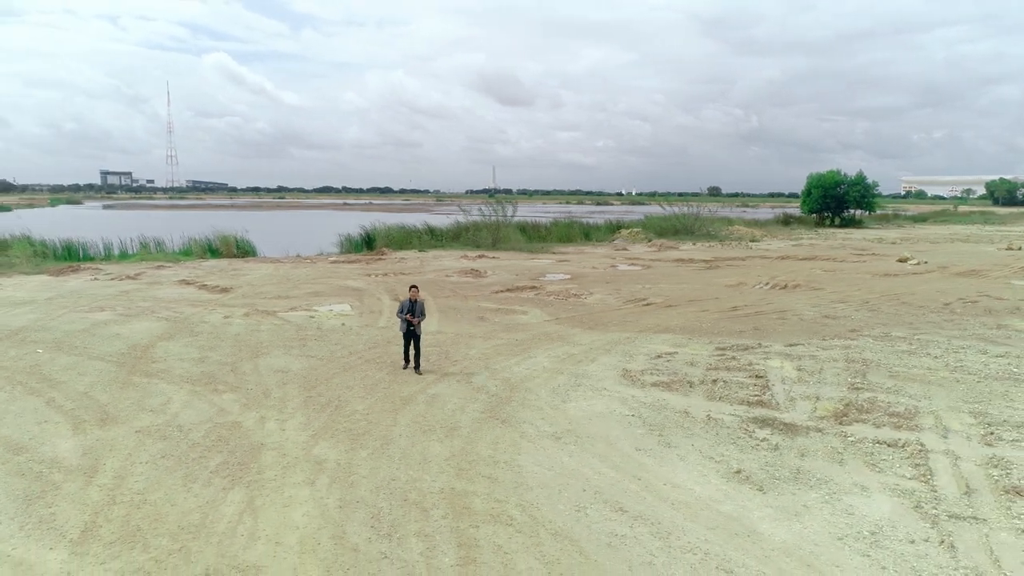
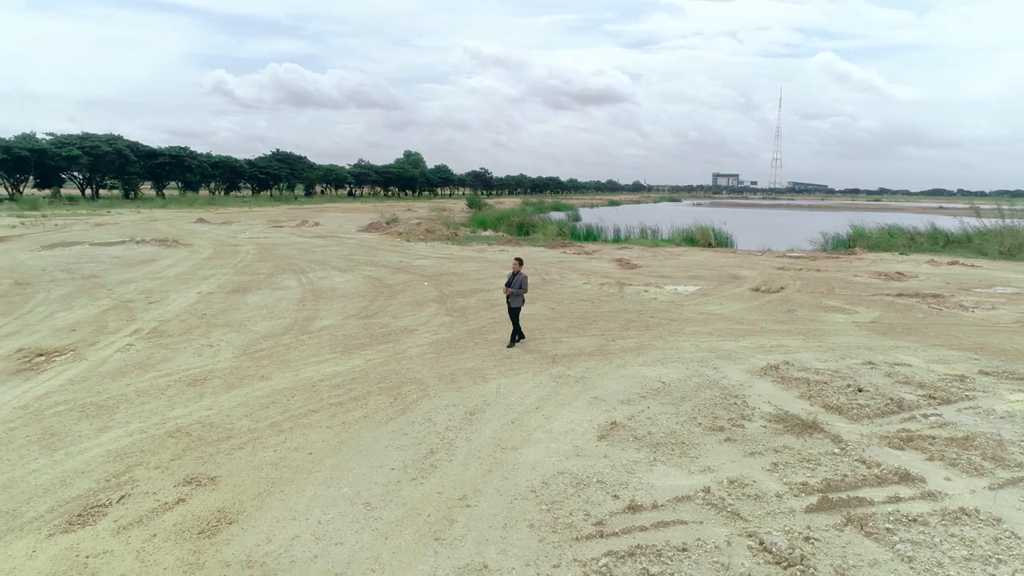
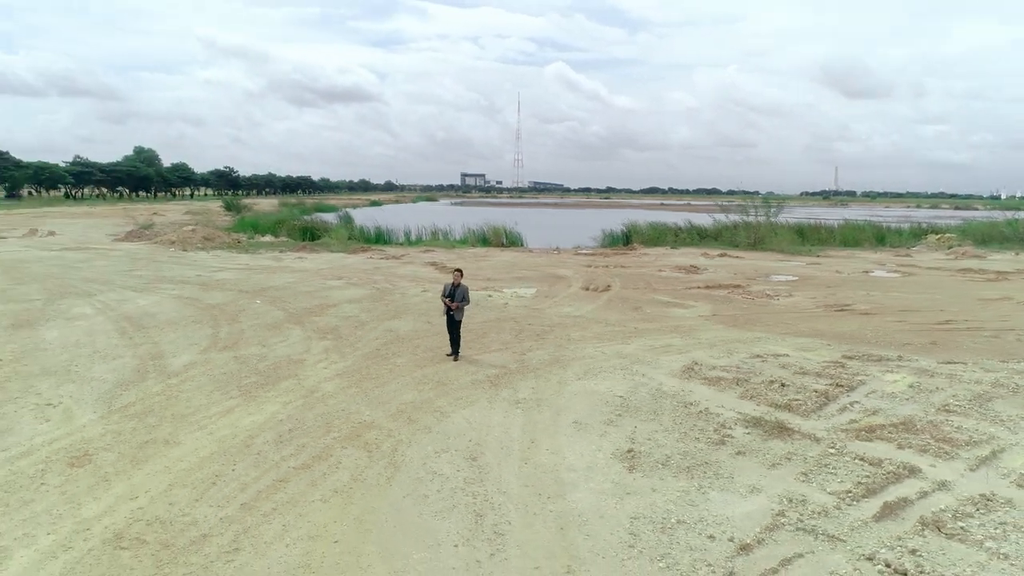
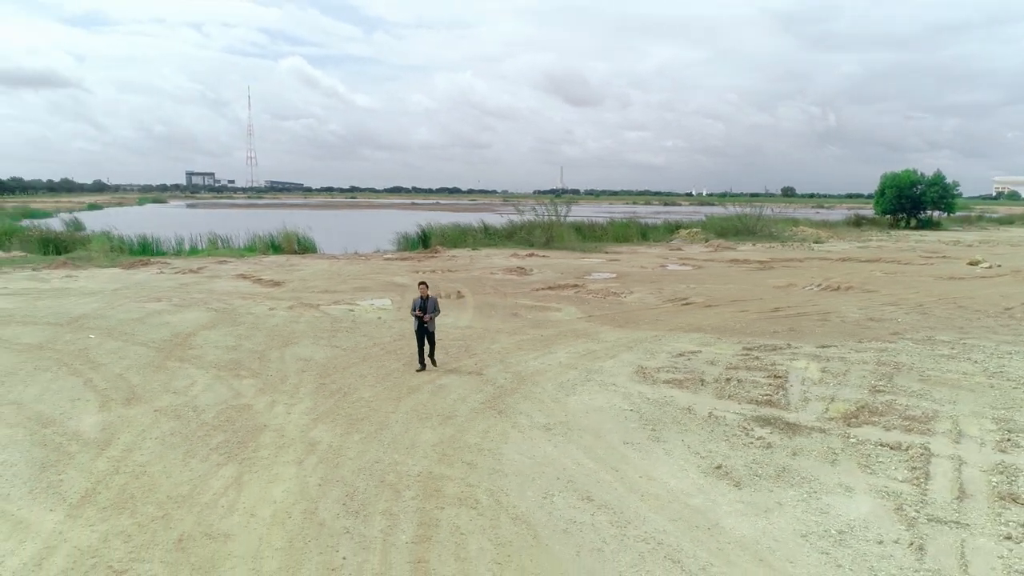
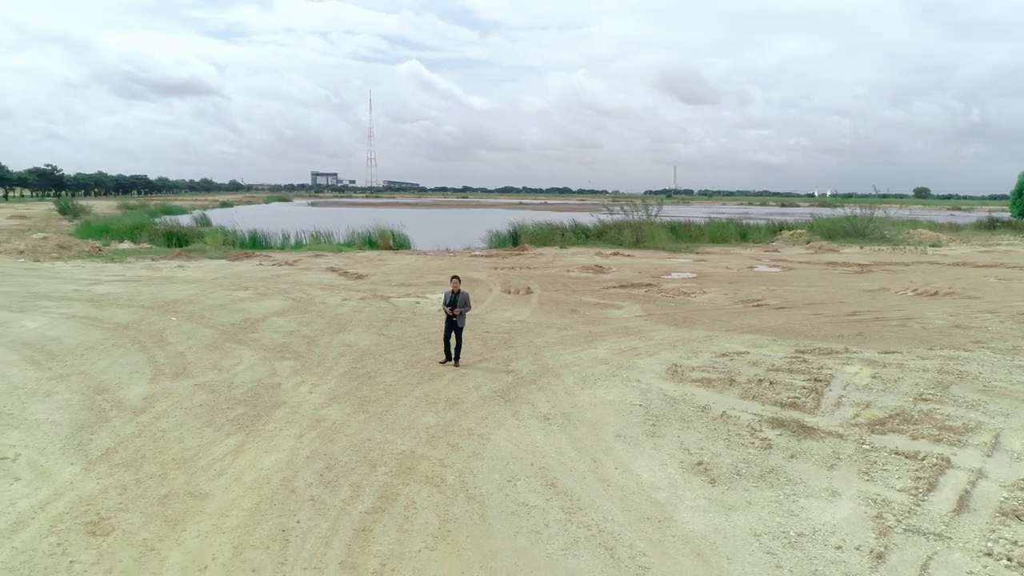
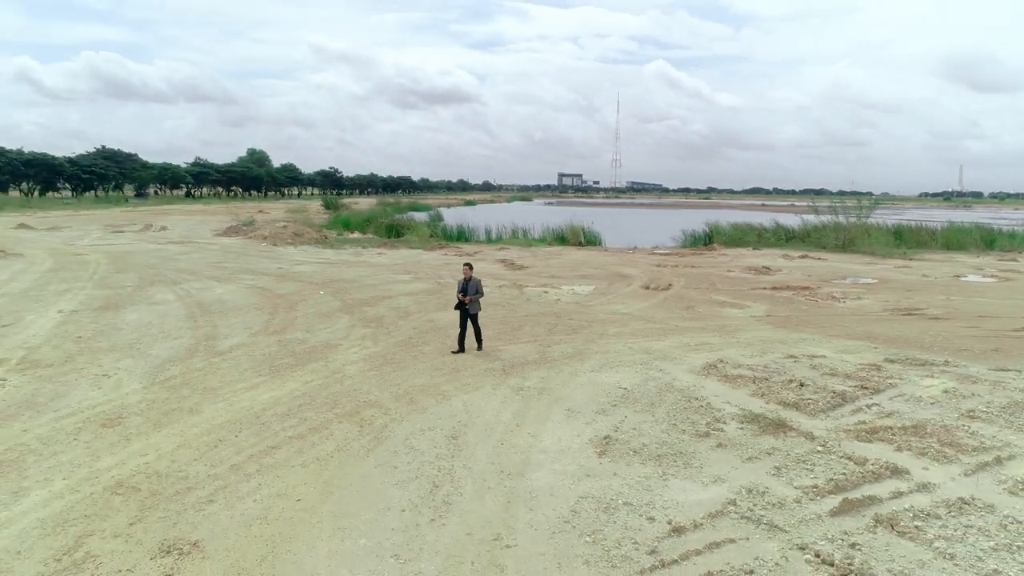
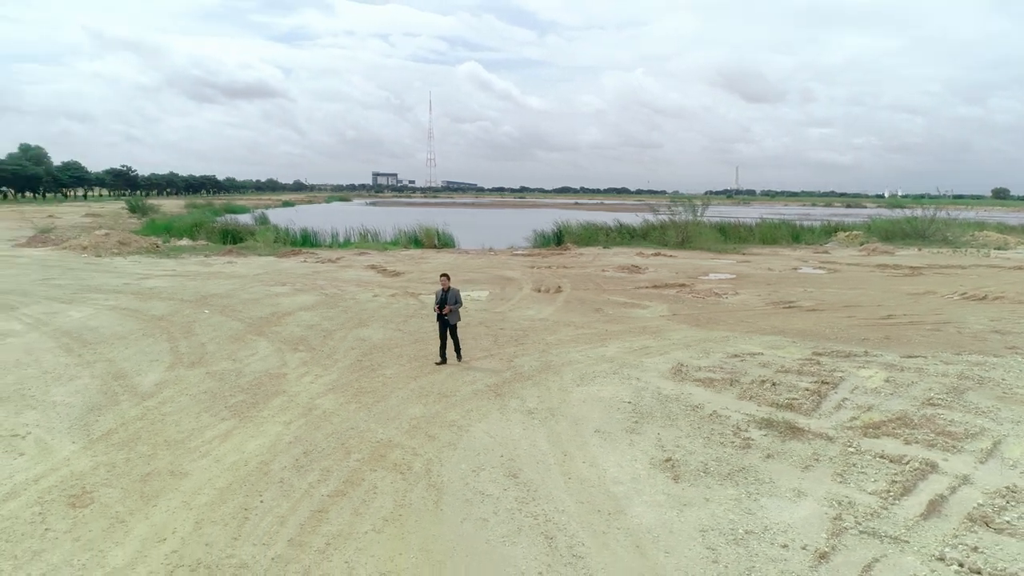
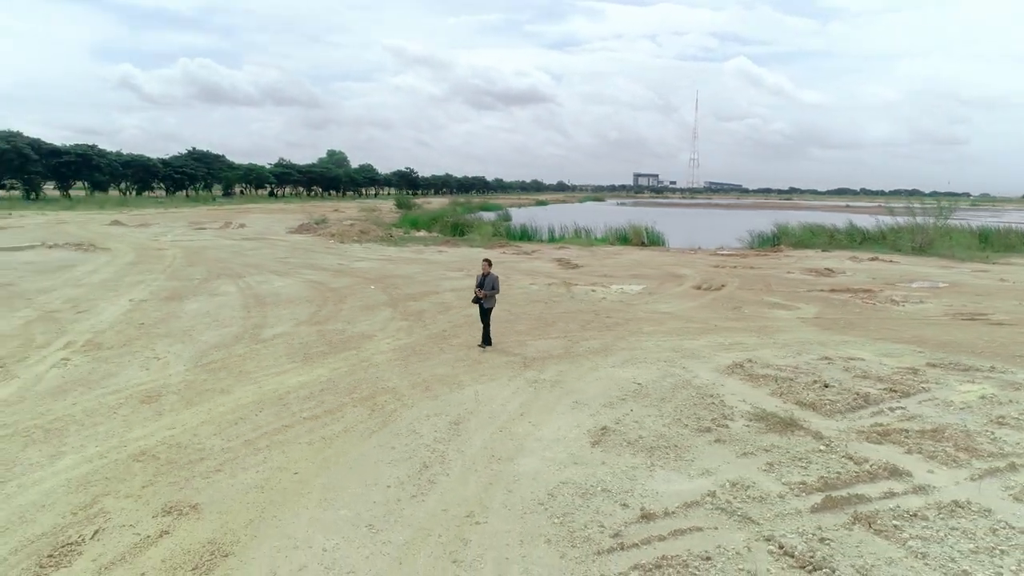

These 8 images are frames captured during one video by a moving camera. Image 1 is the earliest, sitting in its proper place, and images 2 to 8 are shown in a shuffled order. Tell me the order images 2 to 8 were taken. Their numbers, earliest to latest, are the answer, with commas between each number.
4, 5, 7, 3, 6, 8, 2
